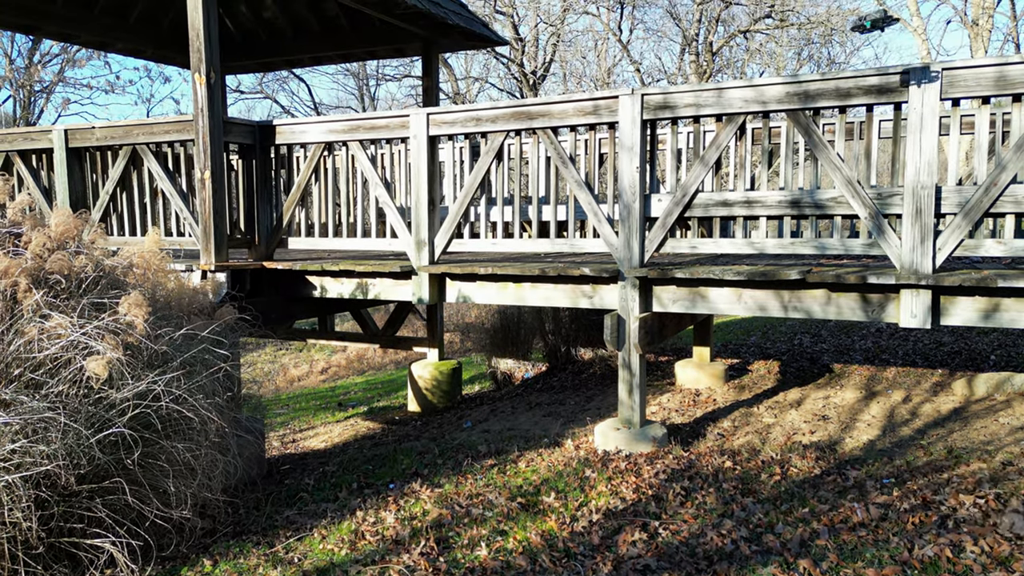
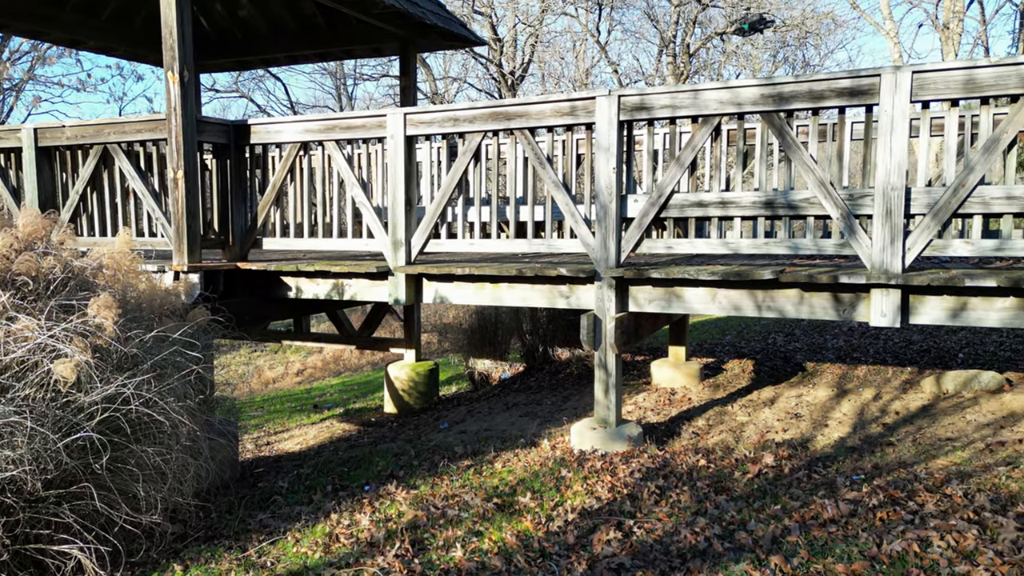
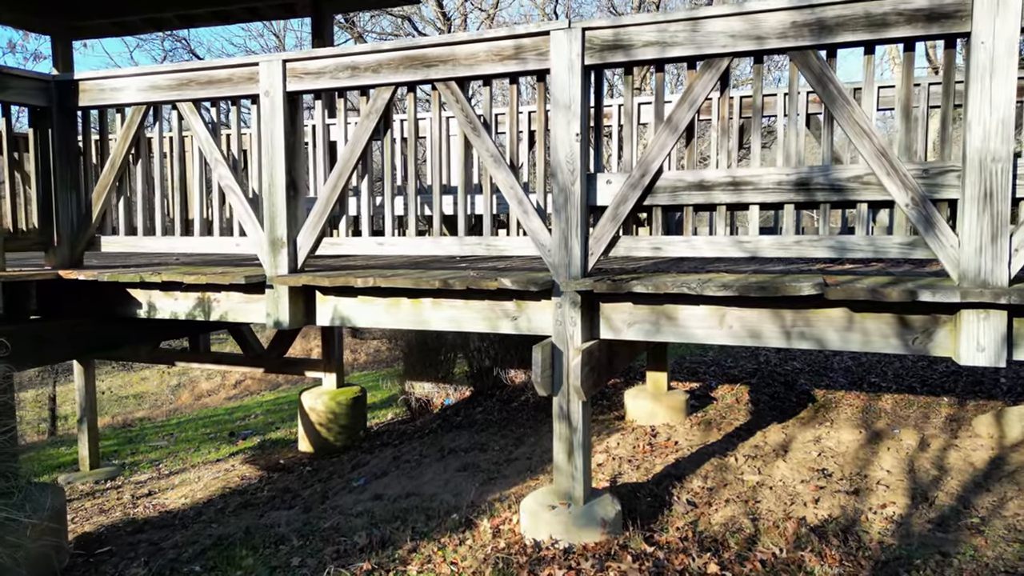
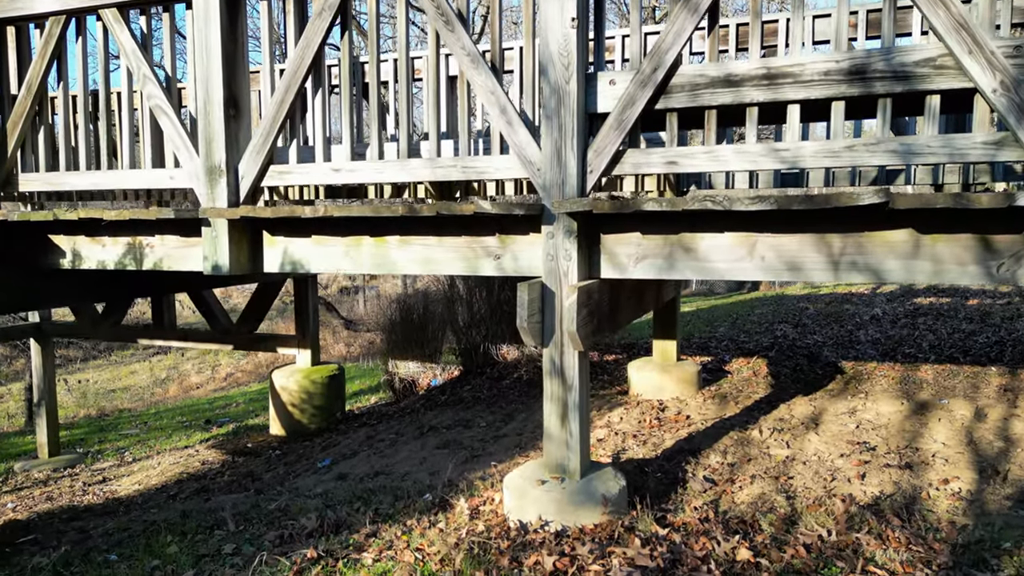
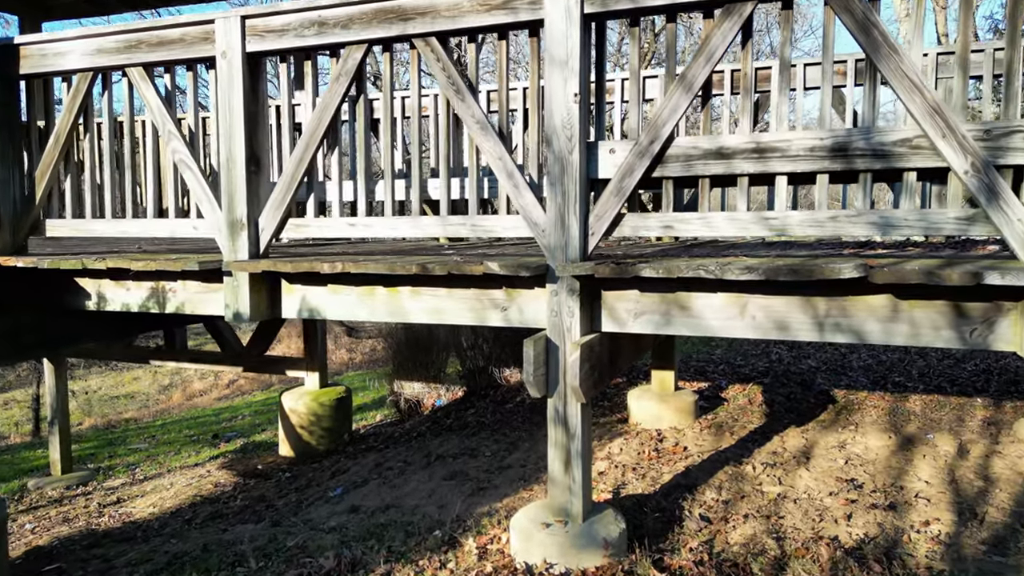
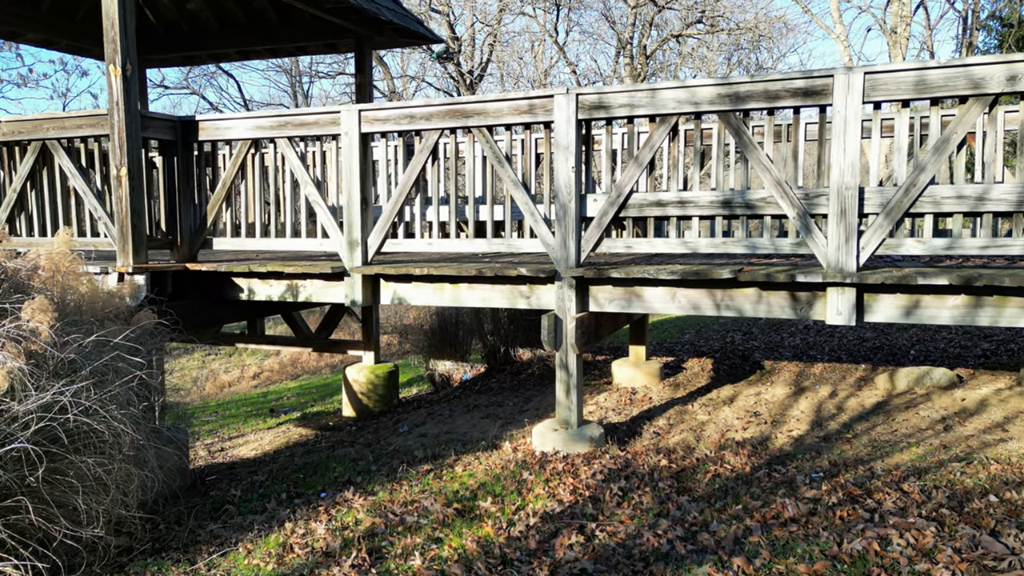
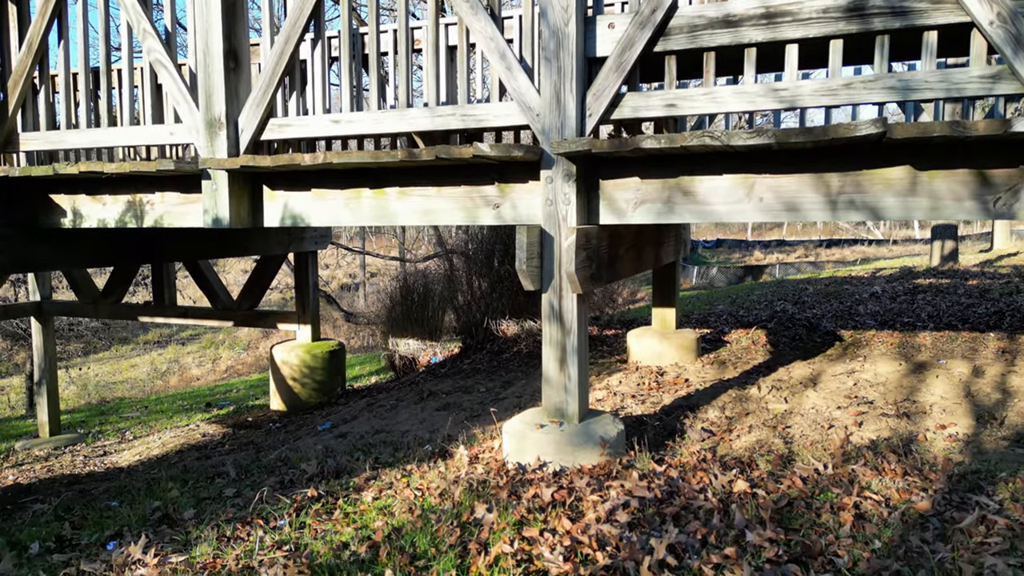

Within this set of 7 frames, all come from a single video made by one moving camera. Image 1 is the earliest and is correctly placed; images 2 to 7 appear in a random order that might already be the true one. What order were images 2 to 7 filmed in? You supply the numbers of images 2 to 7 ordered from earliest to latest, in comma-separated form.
2, 6, 3, 5, 4, 7
